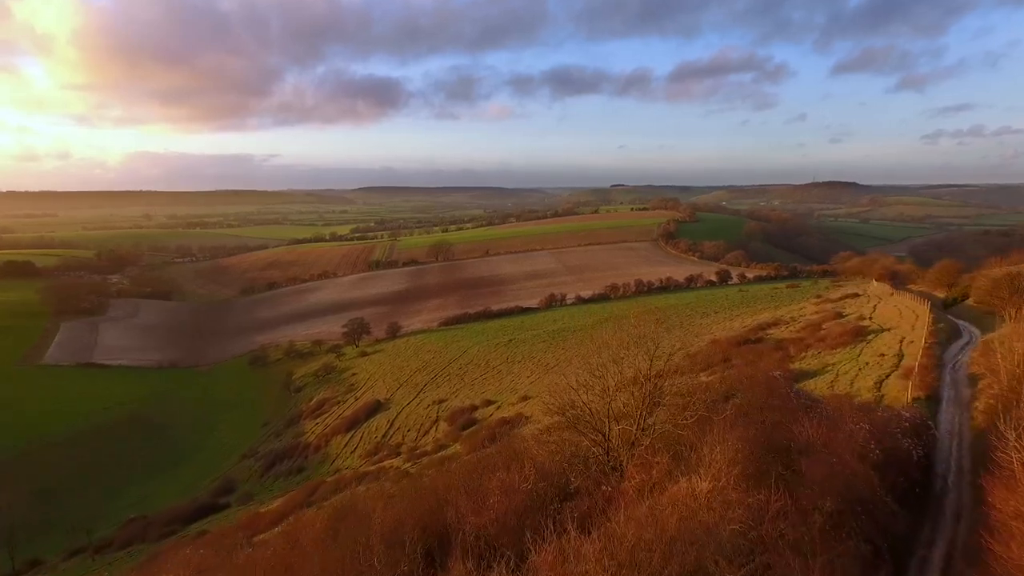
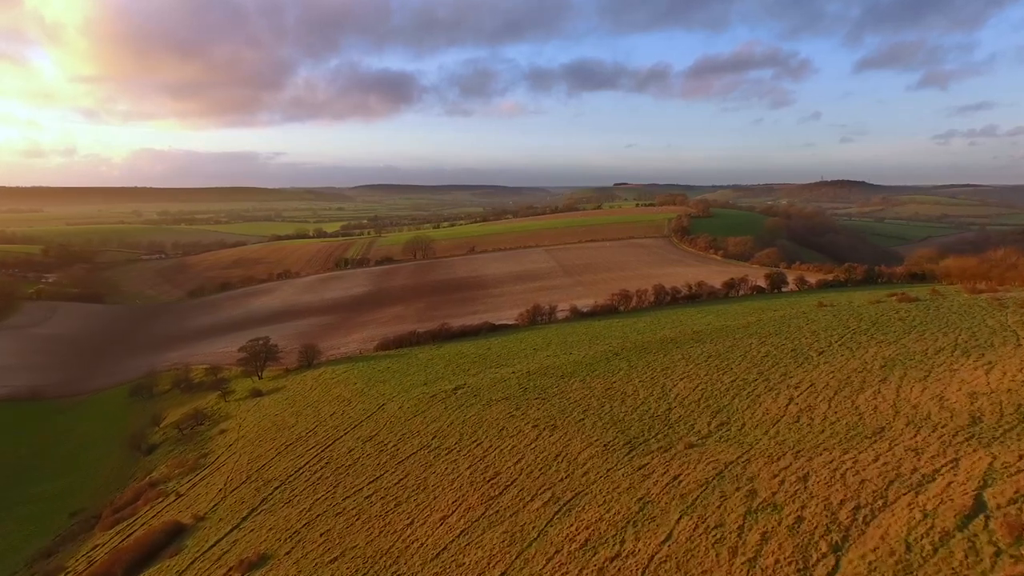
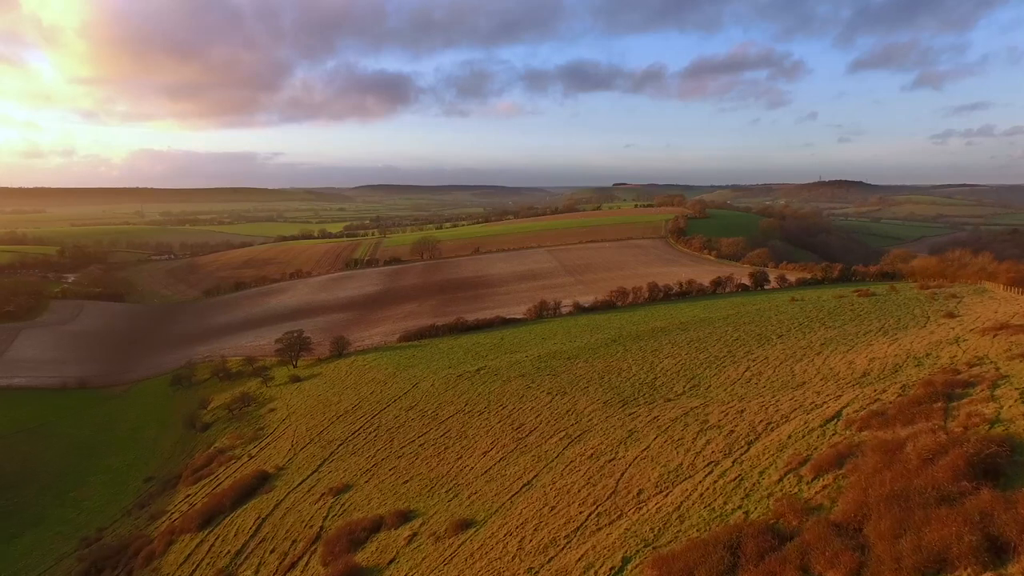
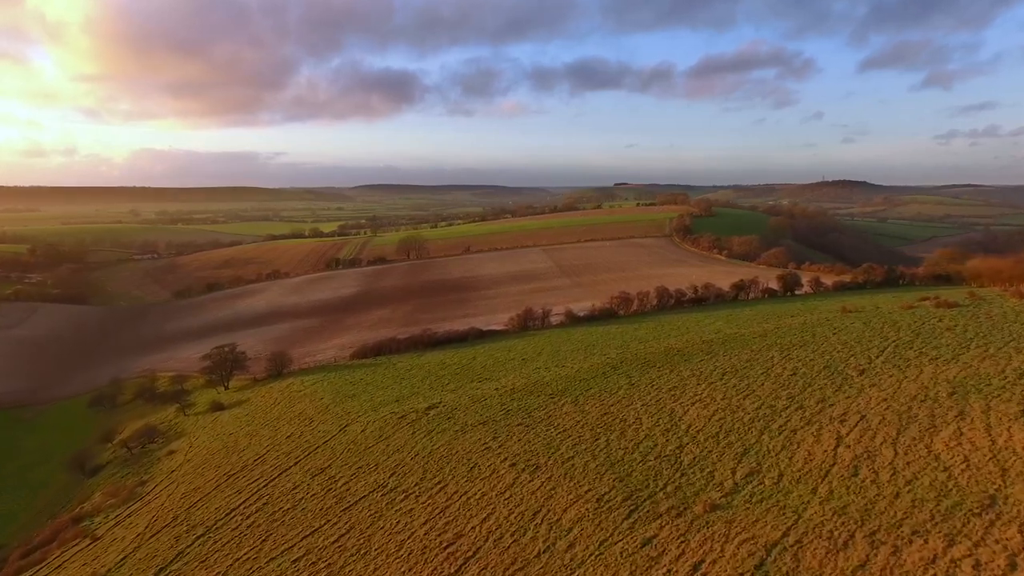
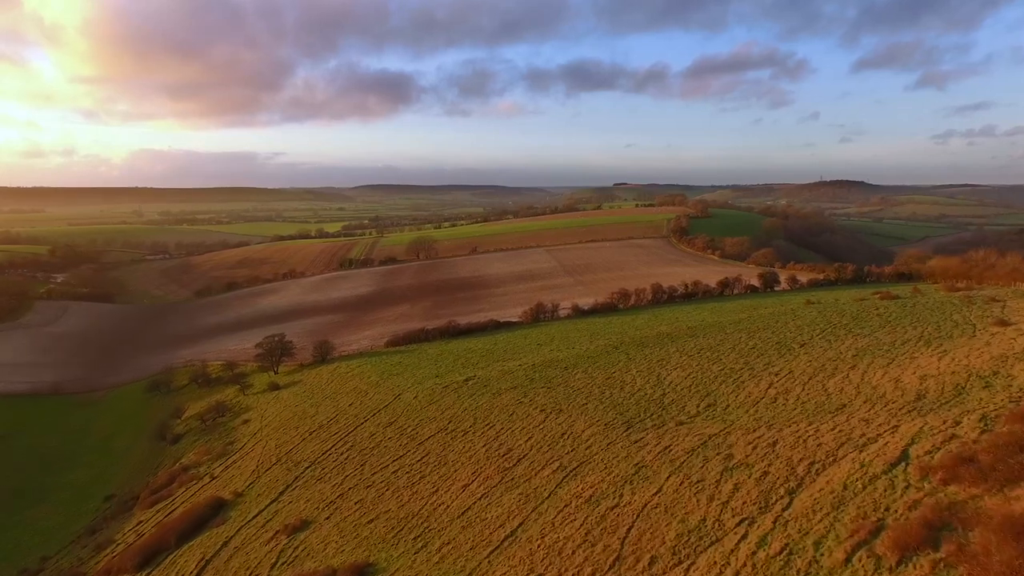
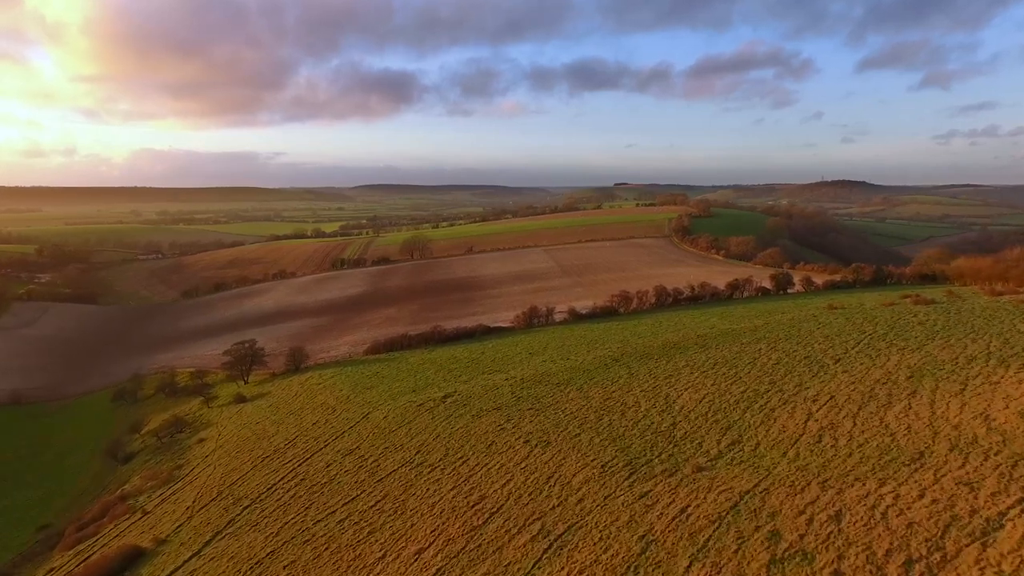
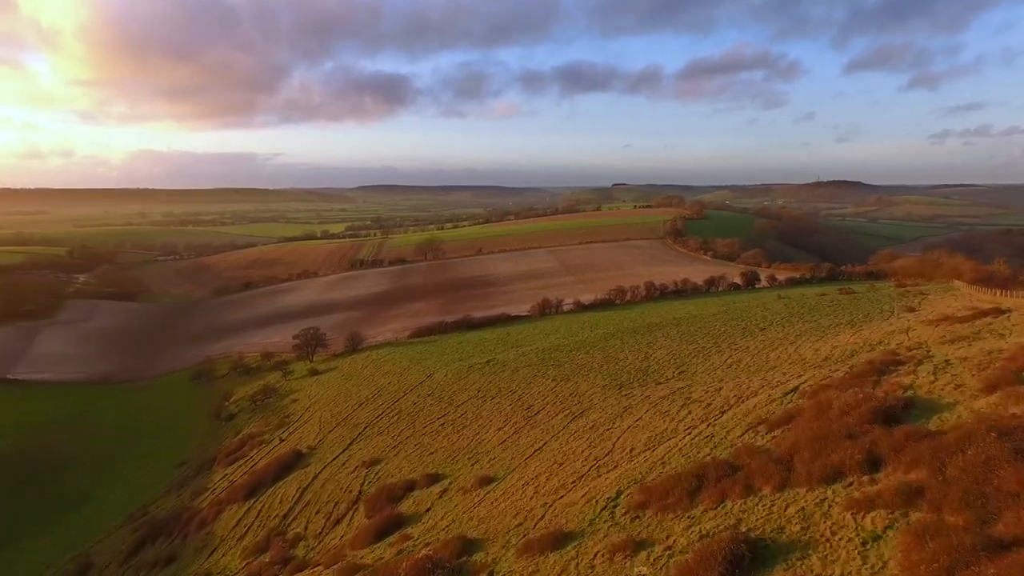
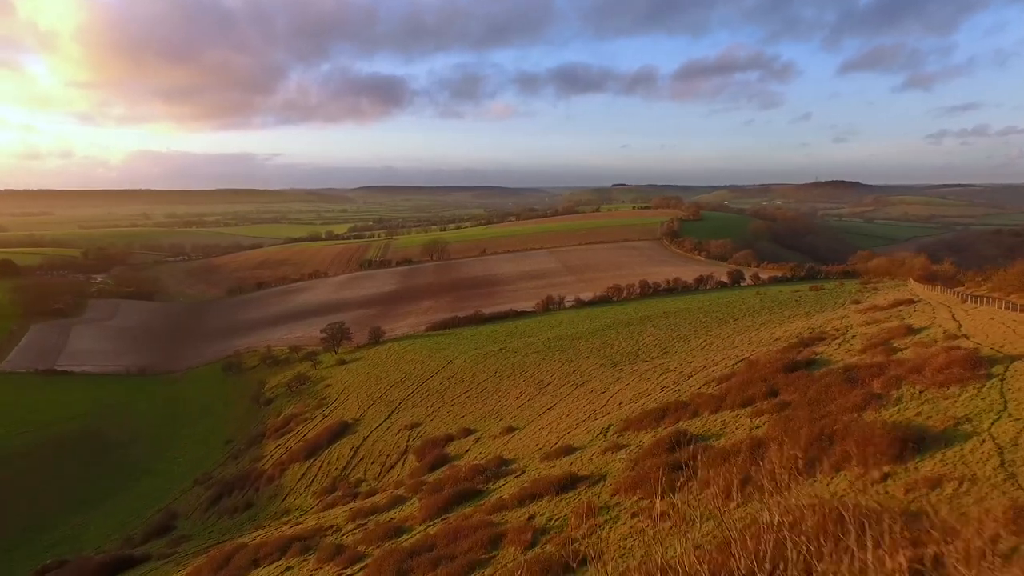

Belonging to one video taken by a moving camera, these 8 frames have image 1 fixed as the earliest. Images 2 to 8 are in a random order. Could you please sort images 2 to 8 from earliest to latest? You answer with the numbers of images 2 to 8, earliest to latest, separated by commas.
8, 7, 3, 5, 2, 6, 4
